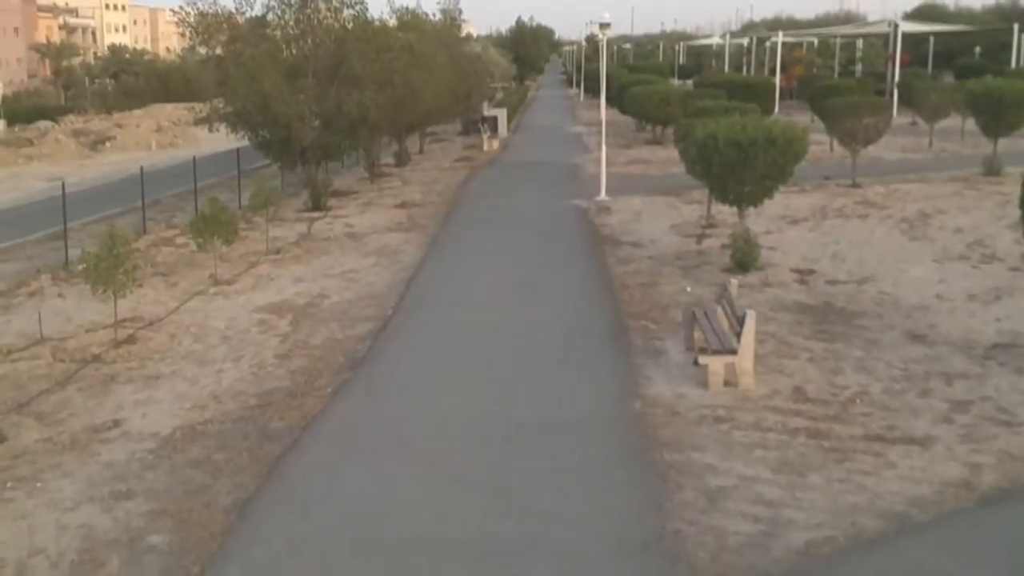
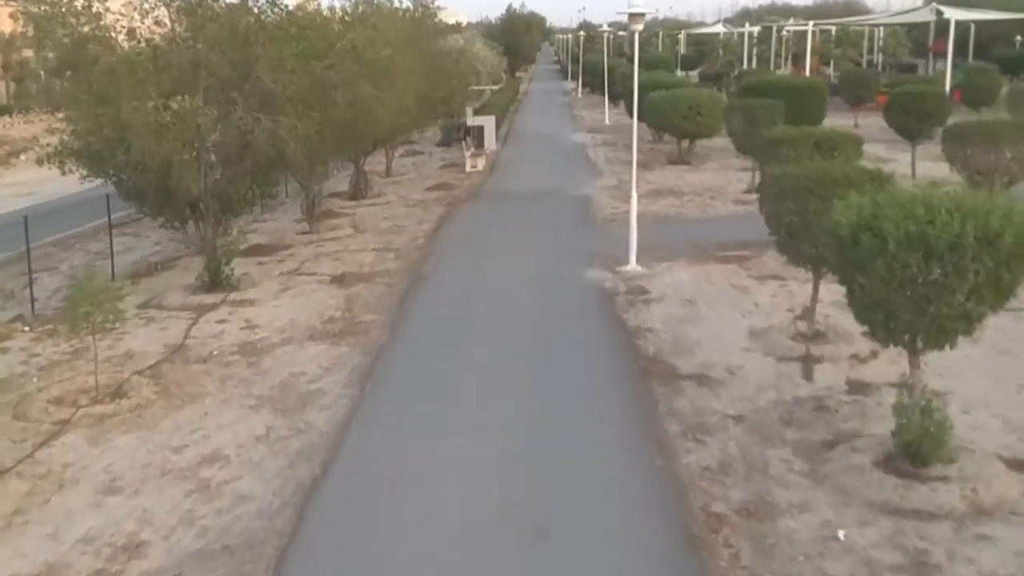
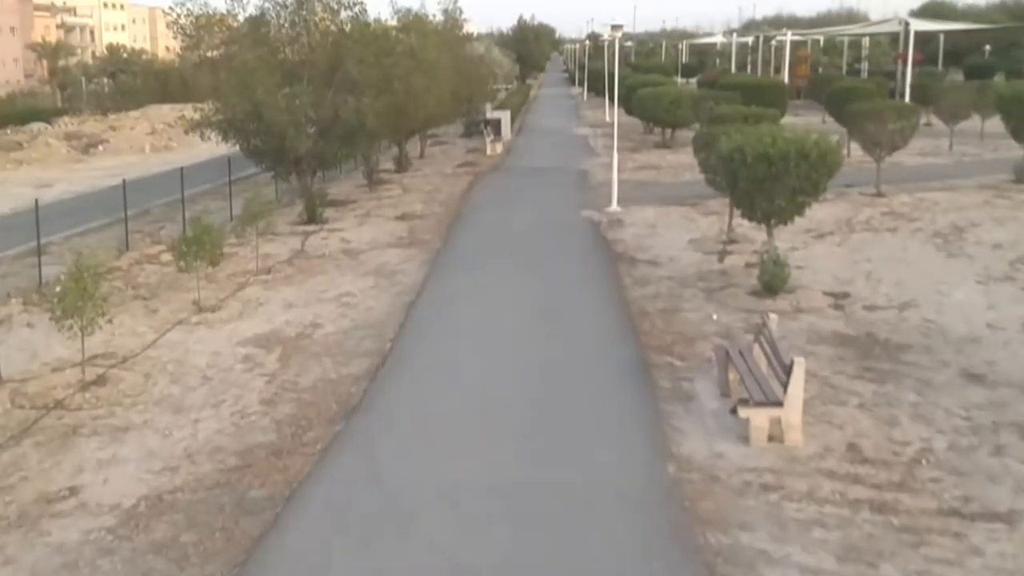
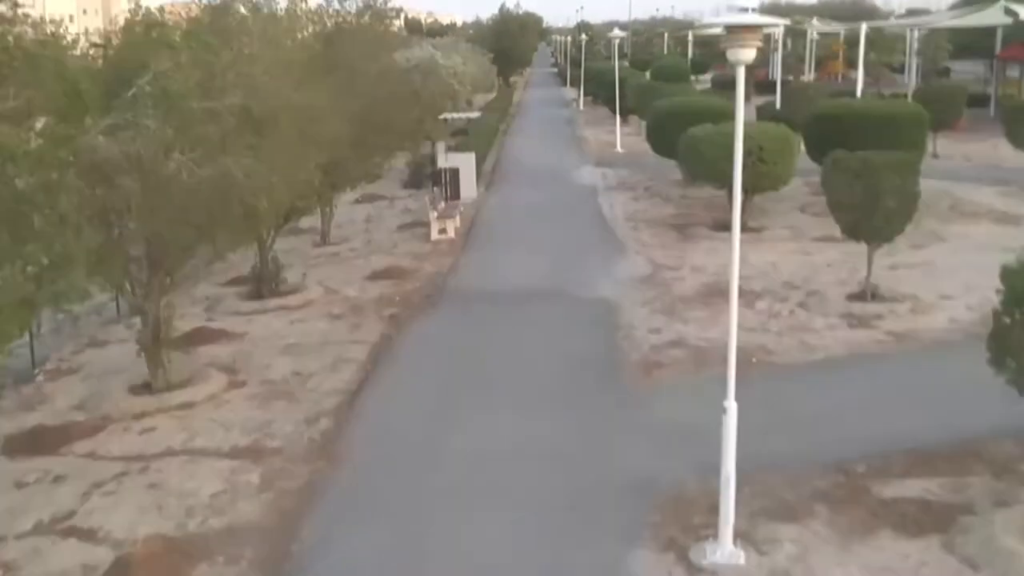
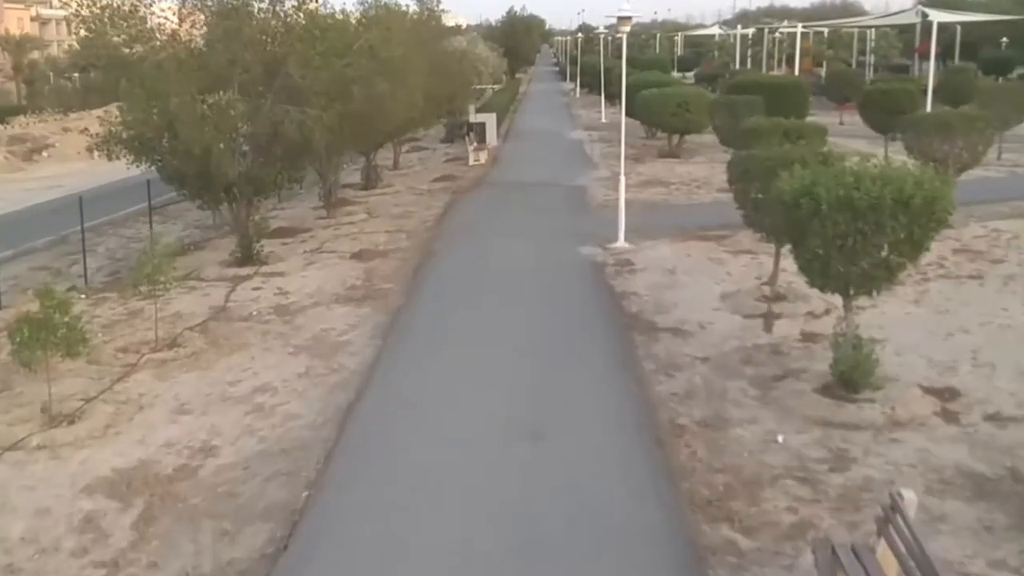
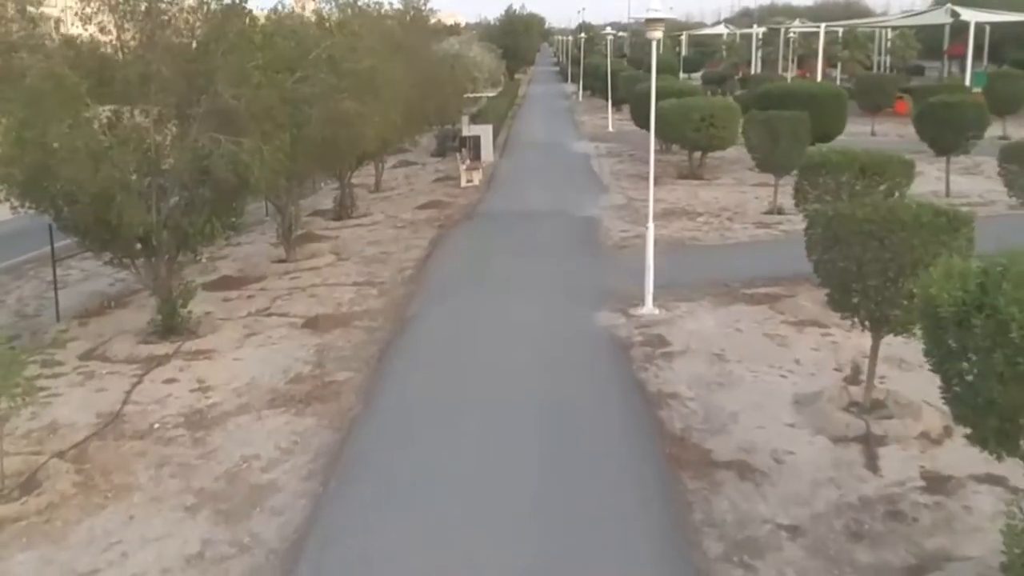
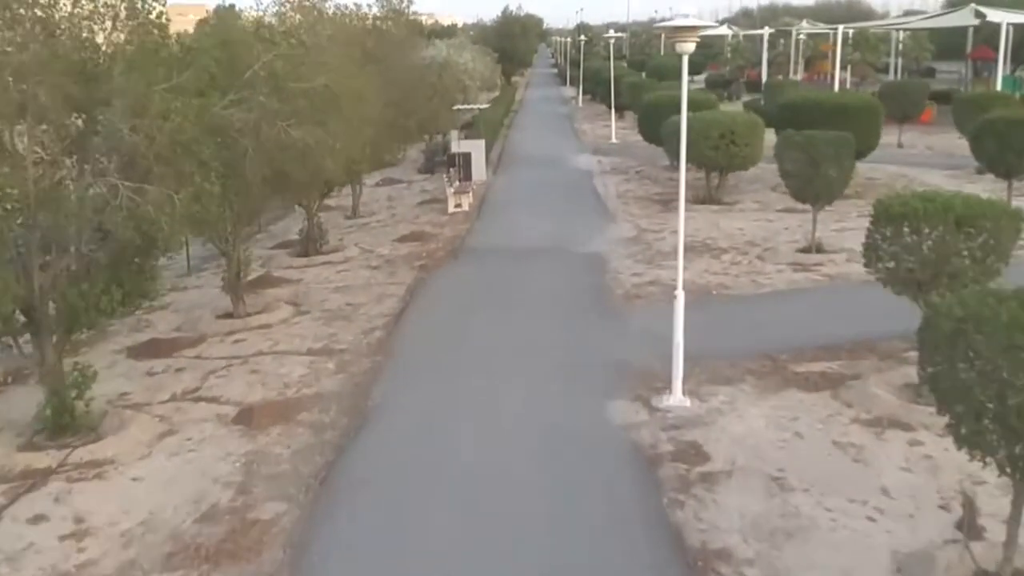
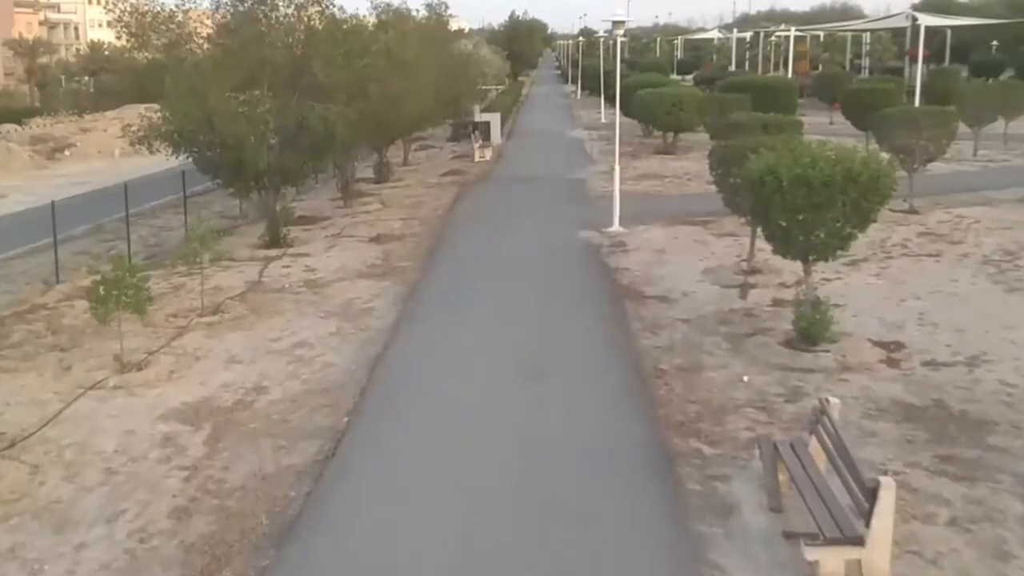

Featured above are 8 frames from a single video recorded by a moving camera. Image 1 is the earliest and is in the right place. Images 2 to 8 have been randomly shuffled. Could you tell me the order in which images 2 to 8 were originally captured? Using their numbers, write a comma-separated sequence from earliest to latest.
3, 8, 5, 2, 6, 7, 4
